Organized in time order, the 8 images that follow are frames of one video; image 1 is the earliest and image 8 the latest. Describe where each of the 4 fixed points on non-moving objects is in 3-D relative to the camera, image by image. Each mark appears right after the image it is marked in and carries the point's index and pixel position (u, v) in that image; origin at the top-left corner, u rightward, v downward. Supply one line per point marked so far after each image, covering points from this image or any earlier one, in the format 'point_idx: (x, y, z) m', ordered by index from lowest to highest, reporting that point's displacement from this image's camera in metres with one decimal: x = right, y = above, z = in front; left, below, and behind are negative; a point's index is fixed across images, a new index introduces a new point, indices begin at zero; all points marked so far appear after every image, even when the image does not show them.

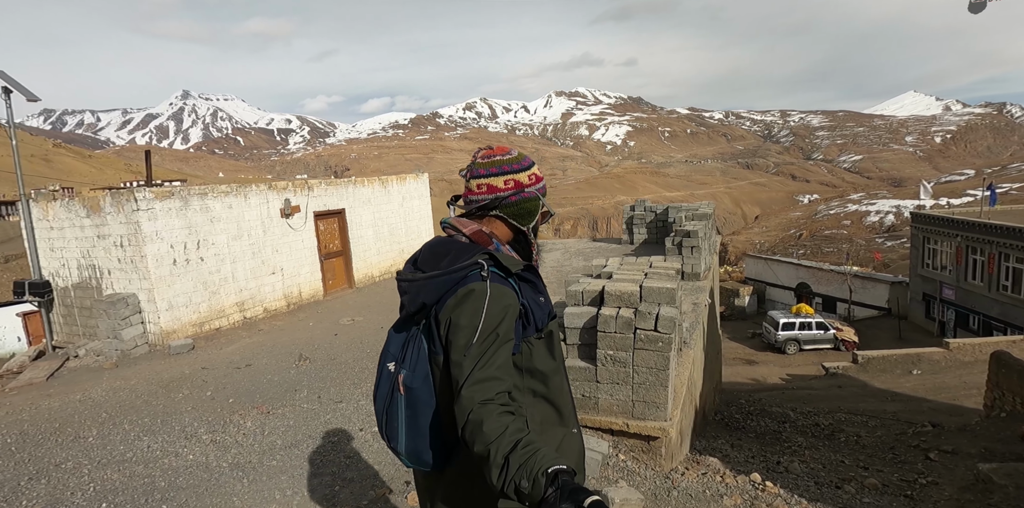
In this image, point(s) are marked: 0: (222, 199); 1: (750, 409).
0: (-5.1, +1.0, +9.4) m
1: (+6.0, -3.9, +13.4) m
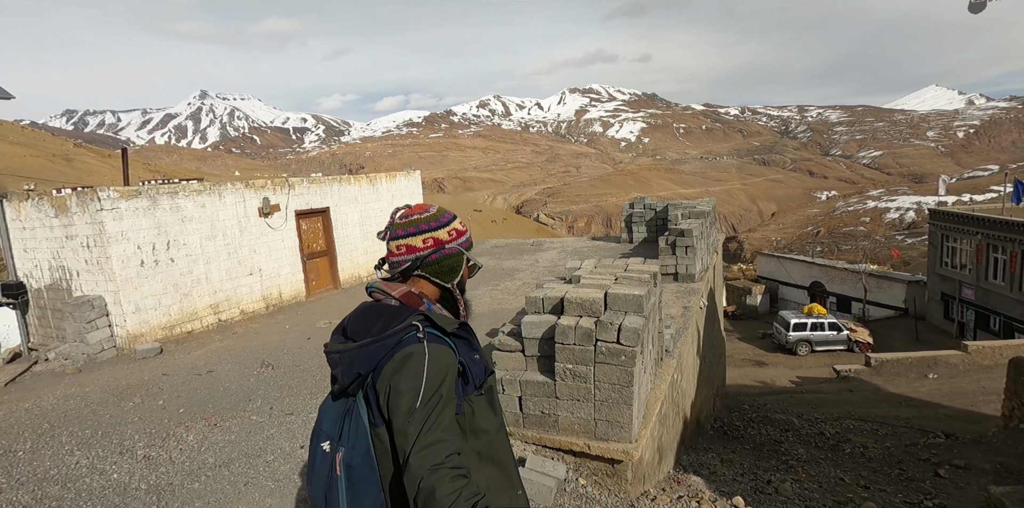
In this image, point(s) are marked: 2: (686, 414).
0: (-5.4, +1.0, +9.1) m
1: (+5.8, -3.9, +12.8) m
2: (+2.5, -2.3, +7.7) m
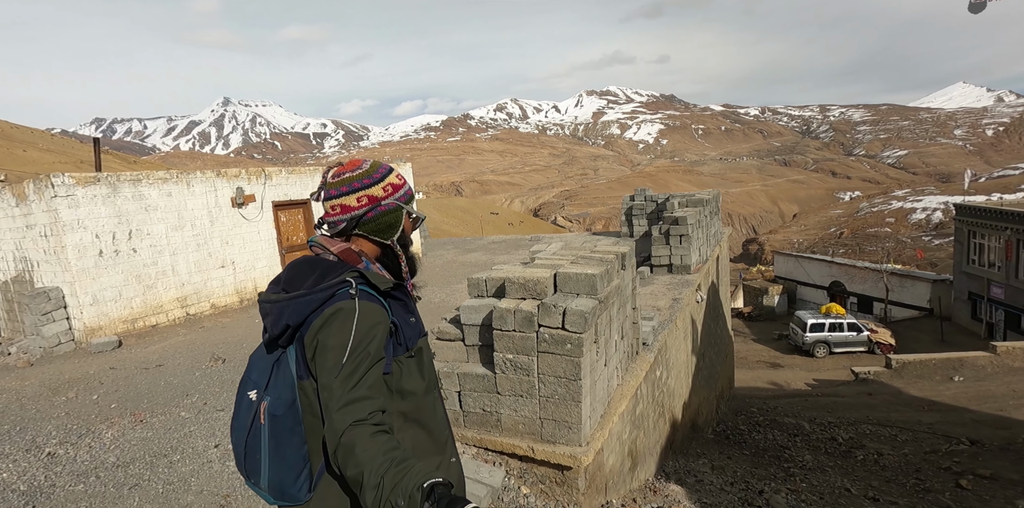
0: (-5.8, +1.1, +8.7) m
1: (+5.6, -3.7, +12.0) m
2: (+2.2, -2.1, +7.0) m
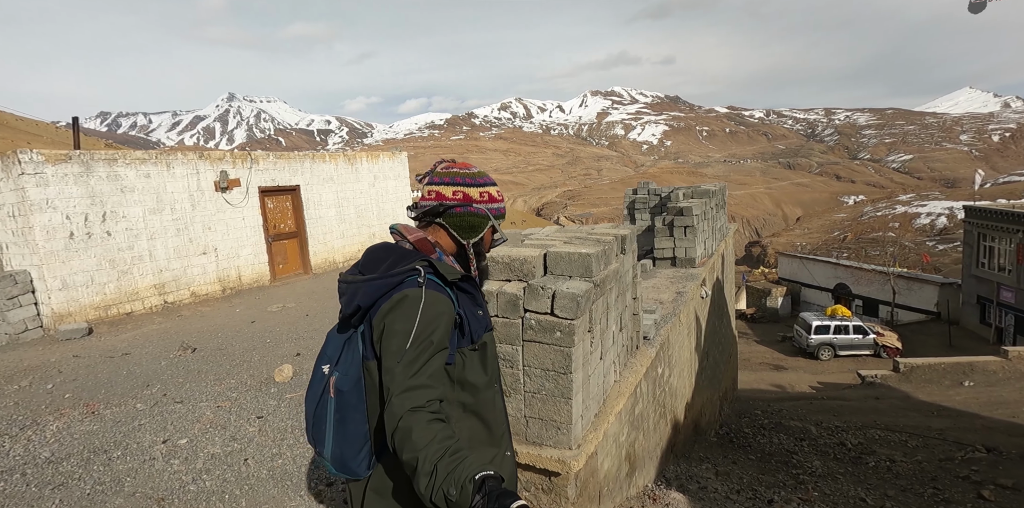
0: (-5.8, +1.4, +8.3) m
1: (+5.4, -3.6, +11.5) m
2: (+2.0, -2.0, +6.6) m
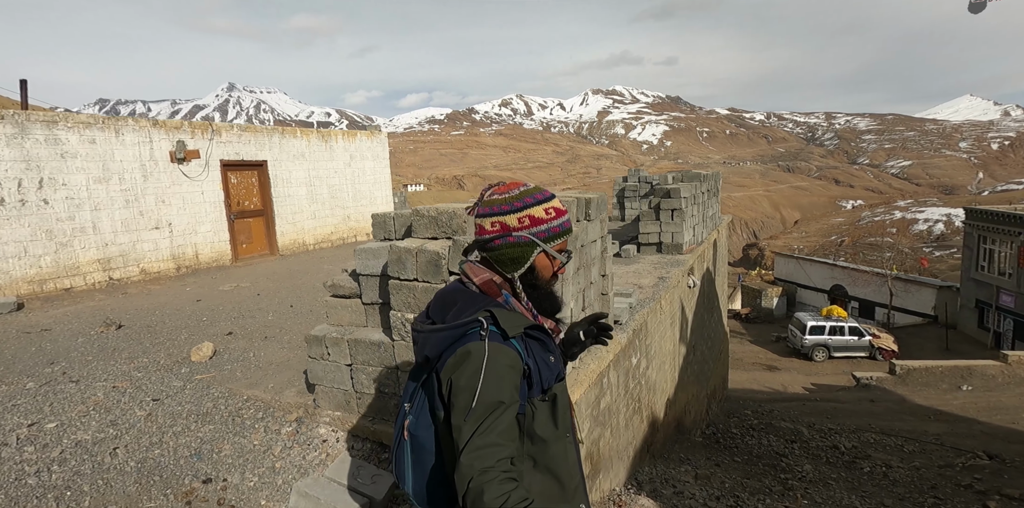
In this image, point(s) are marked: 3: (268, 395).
0: (-6.2, +1.8, +7.6) m
1: (+4.9, -3.4, +10.9) m
2: (+1.6, -1.8, +6.0) m
3: (-1.6, -0.9, +3.5) m
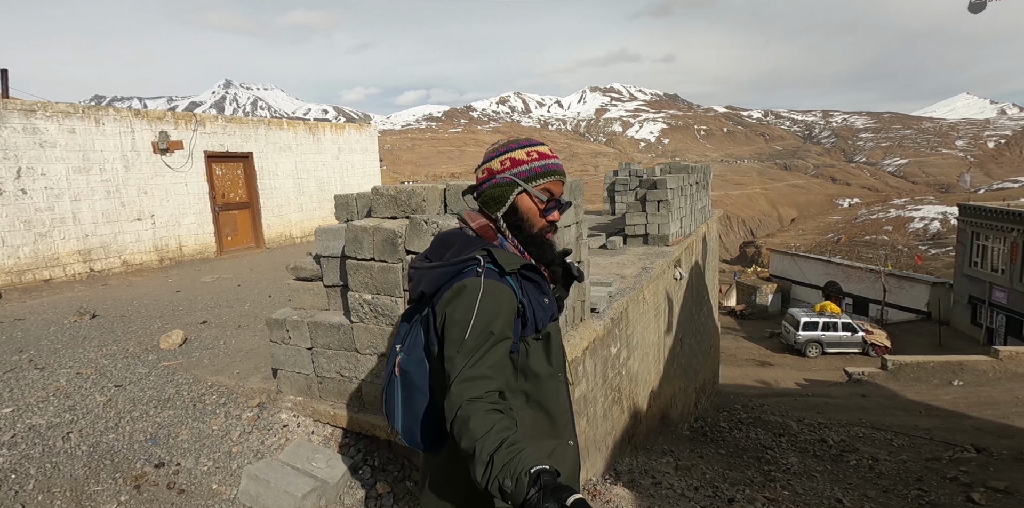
0: (-6.4, +1.9, +7.5) m
1: (+4.7, -3.3, +10.9) m
2: (+1.4, -1.7, +5.9) m
3: (-1.8, -0.8, +3.5) m
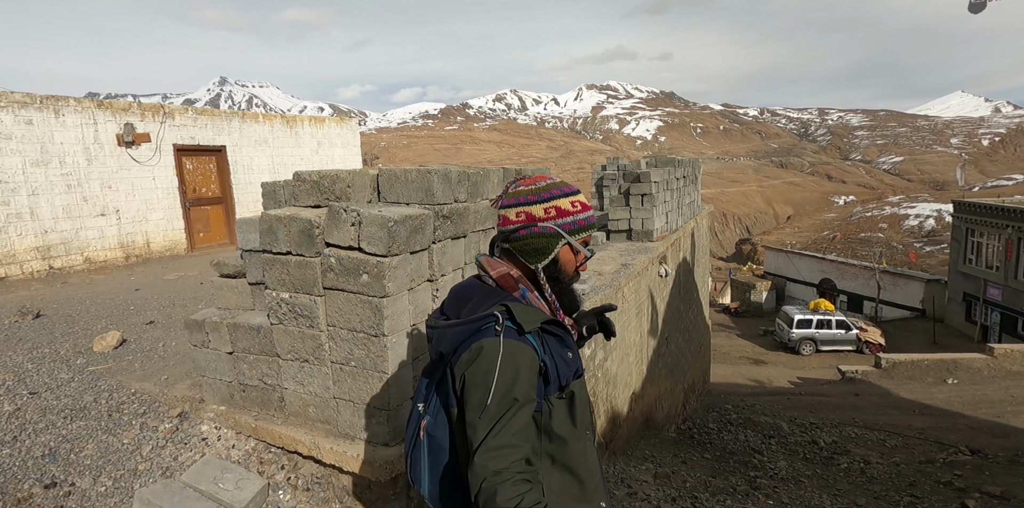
0: (-6.7, +1.9, +7.2) m
1: (+4.4, -3.2, +10.6) m
2: (+1.1, -1.6, +5.6) m
3: (-2.1, -0.8, +3.1) m
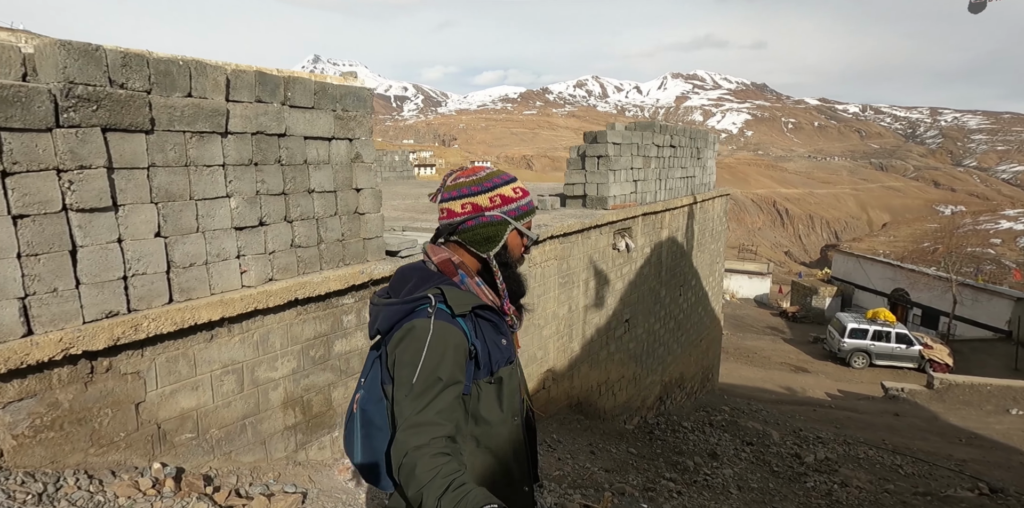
0: (-7.2, +3.0, +7.6) m
1: (+3.8, -3.0, +9.8) m
2: (0.0, -1.2, +5.1) m
3: (-3.4, -0.2, +3.1) m
